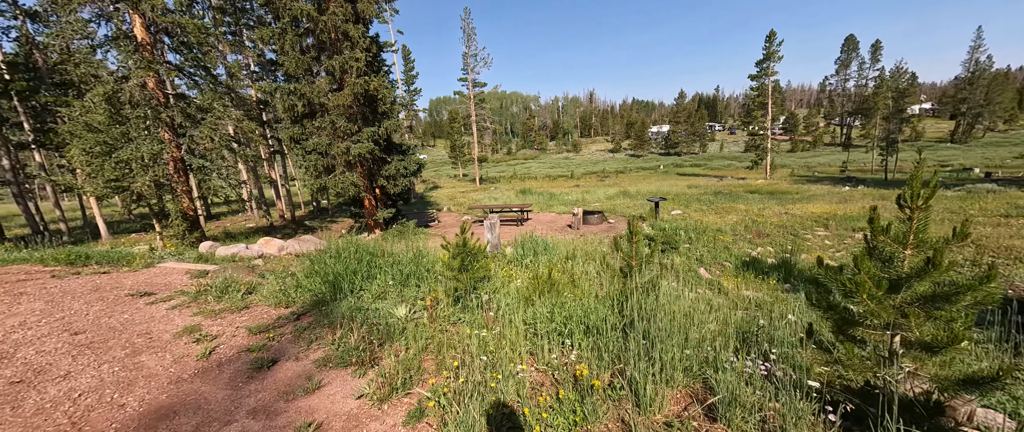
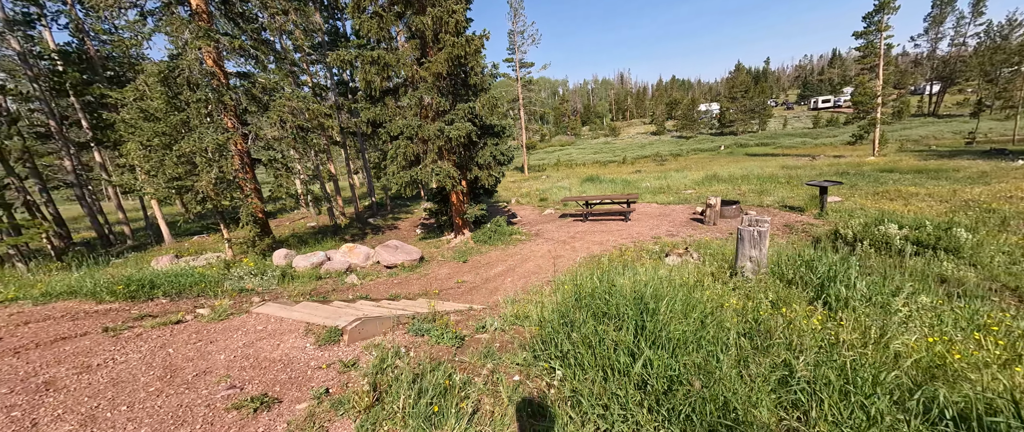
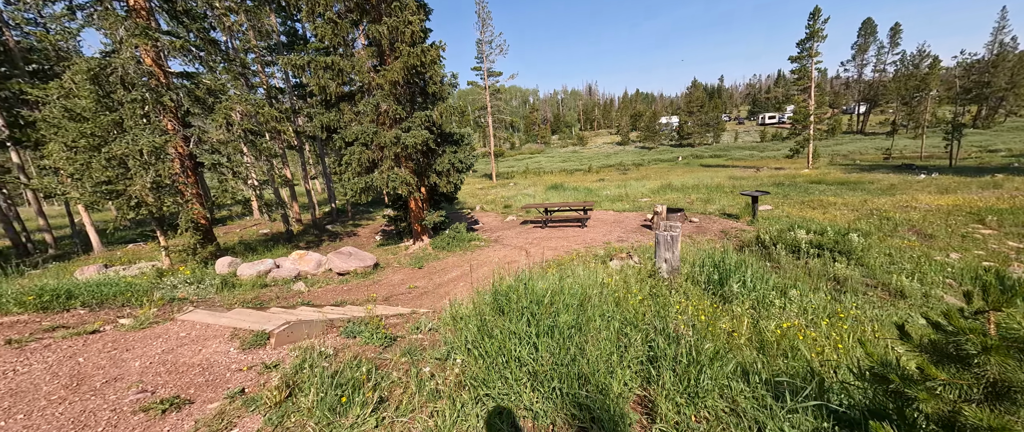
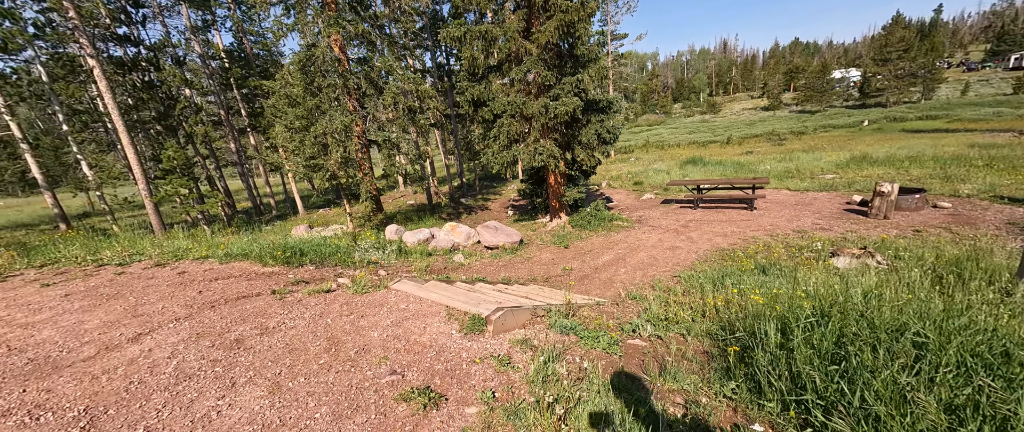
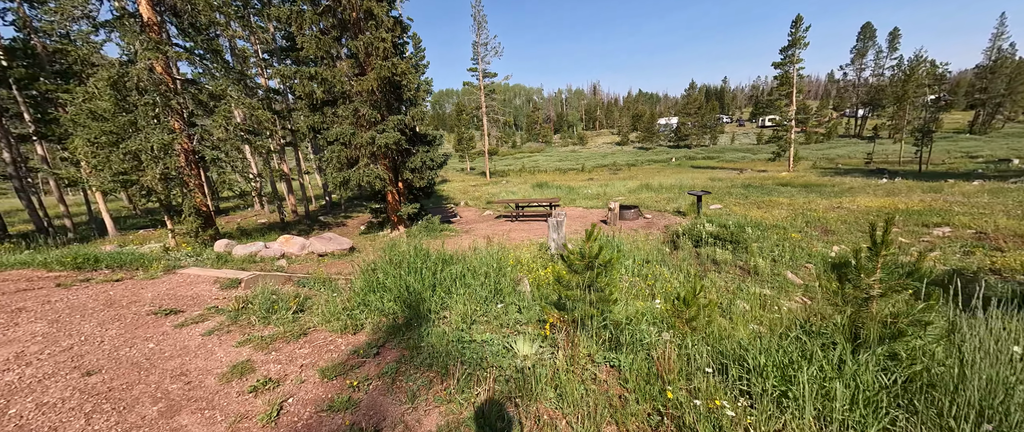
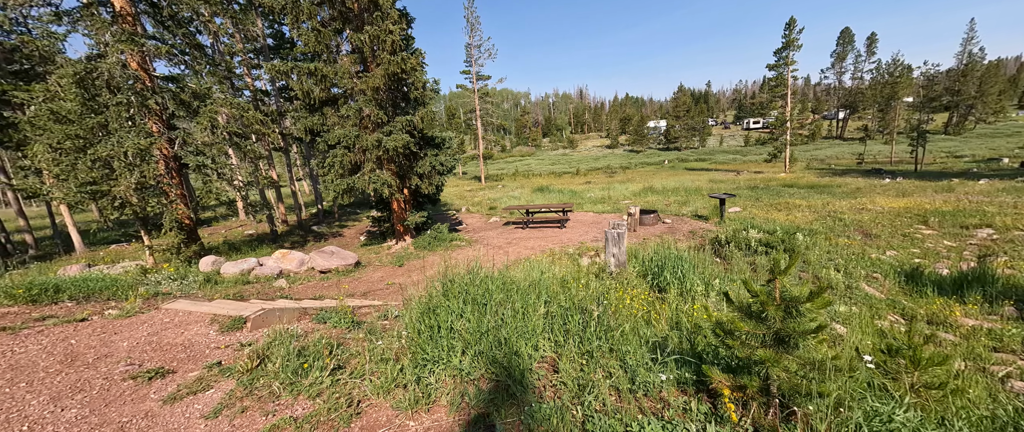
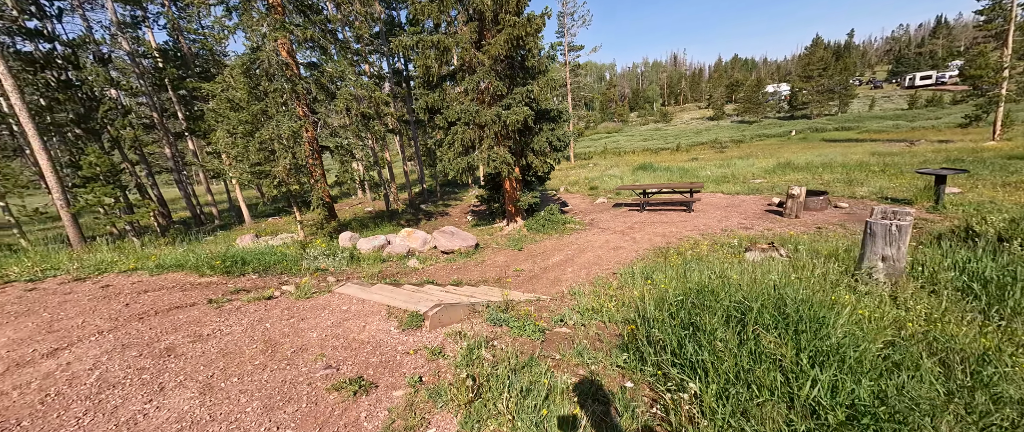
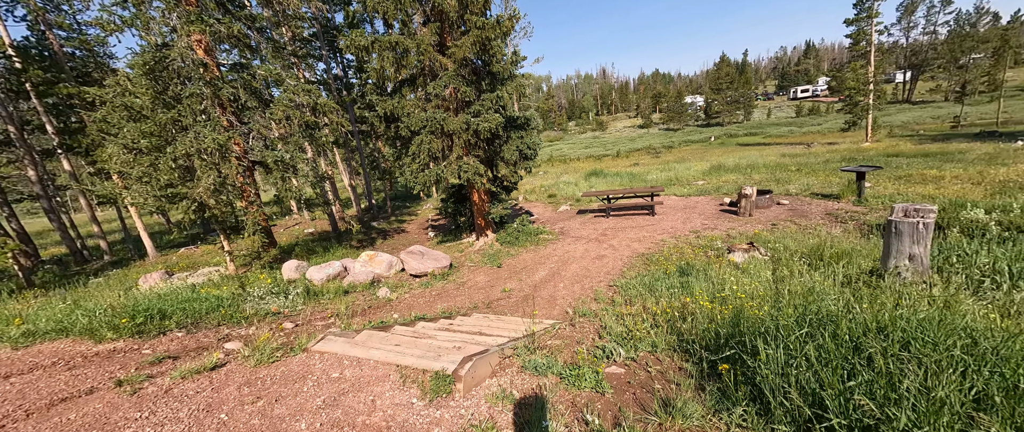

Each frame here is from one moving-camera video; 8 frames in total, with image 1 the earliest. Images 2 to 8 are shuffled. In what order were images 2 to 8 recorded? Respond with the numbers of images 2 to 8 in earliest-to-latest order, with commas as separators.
5, 6, 3, 2, 7, 4, 8
